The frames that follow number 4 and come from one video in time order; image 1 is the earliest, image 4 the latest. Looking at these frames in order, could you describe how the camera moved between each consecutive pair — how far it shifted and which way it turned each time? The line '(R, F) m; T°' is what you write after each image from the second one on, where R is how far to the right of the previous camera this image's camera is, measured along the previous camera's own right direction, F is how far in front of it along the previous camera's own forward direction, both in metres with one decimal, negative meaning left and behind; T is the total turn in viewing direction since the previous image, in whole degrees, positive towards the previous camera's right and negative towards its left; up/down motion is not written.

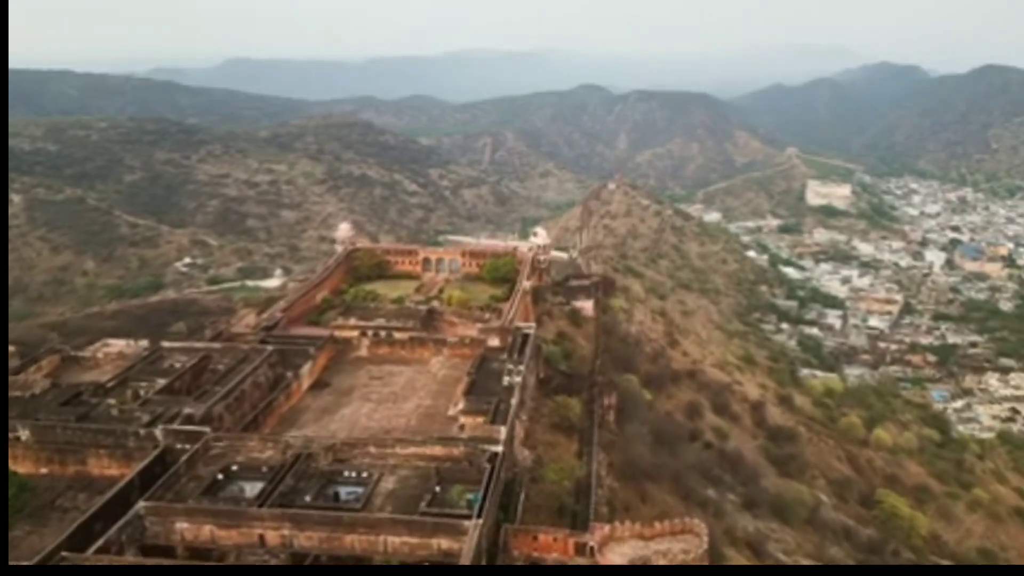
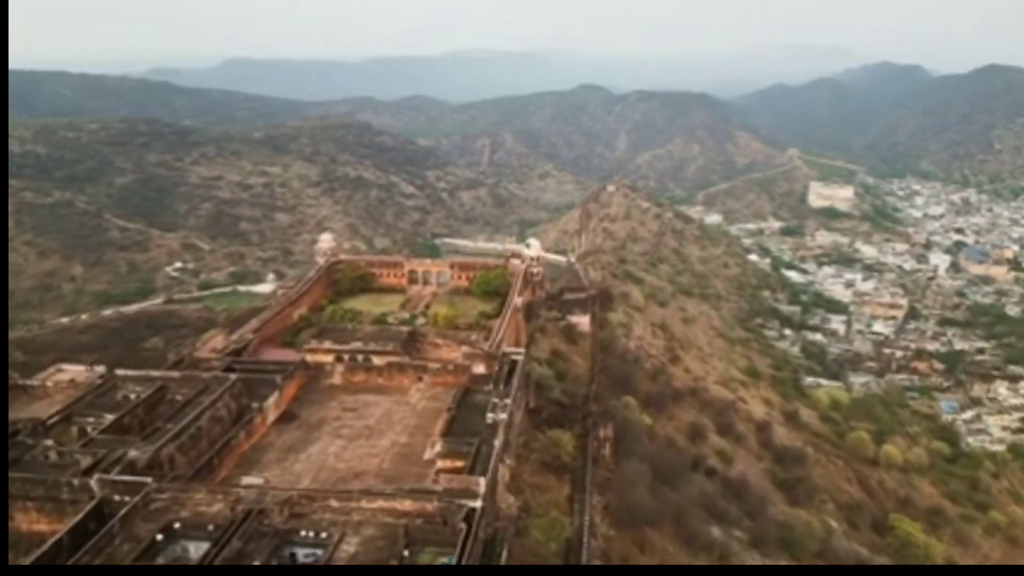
(+0.2, +1.3) m; 0°
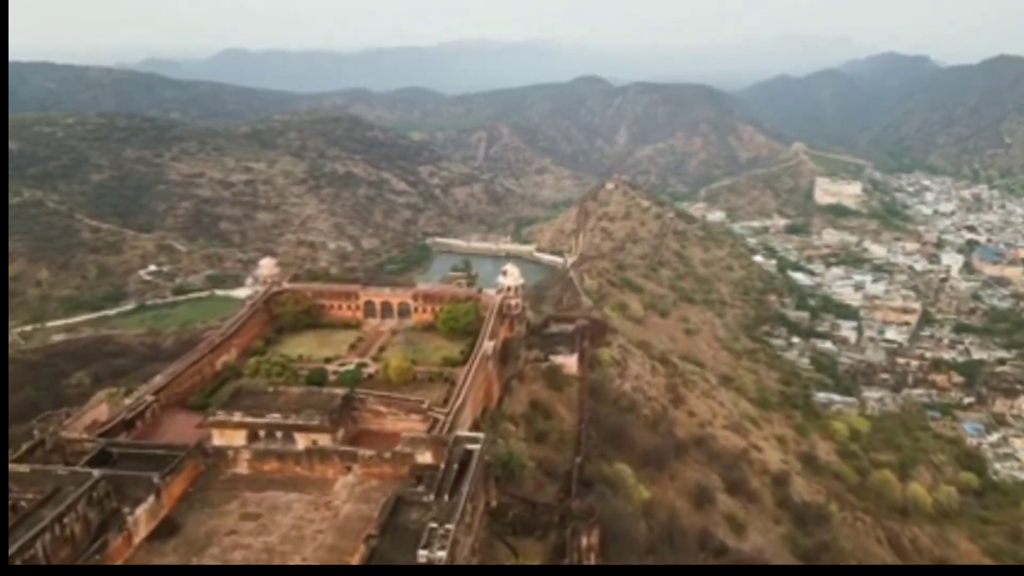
(+0.6, +3.3) m; 0°
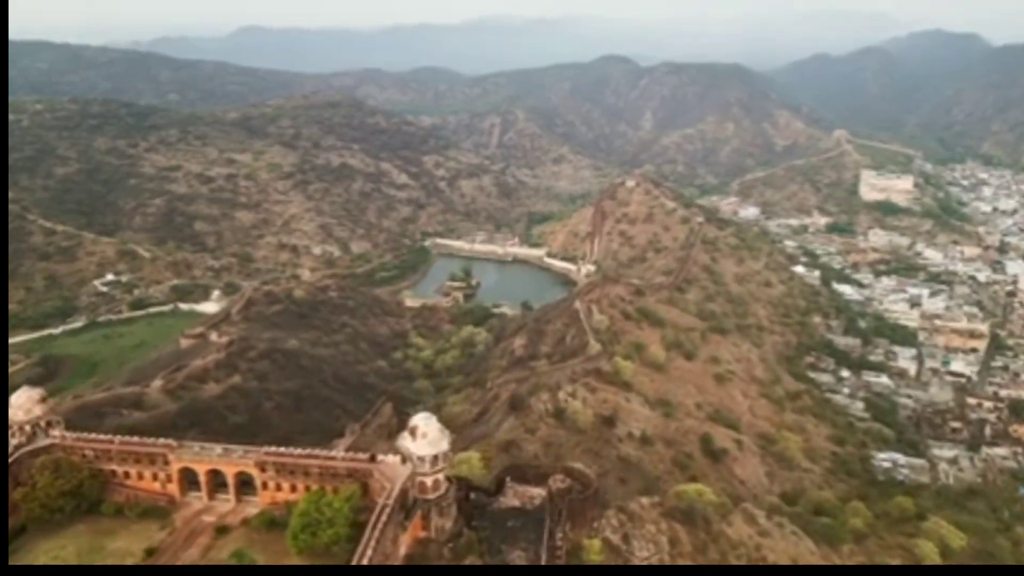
(+1.3, +7.9) m; -2°
